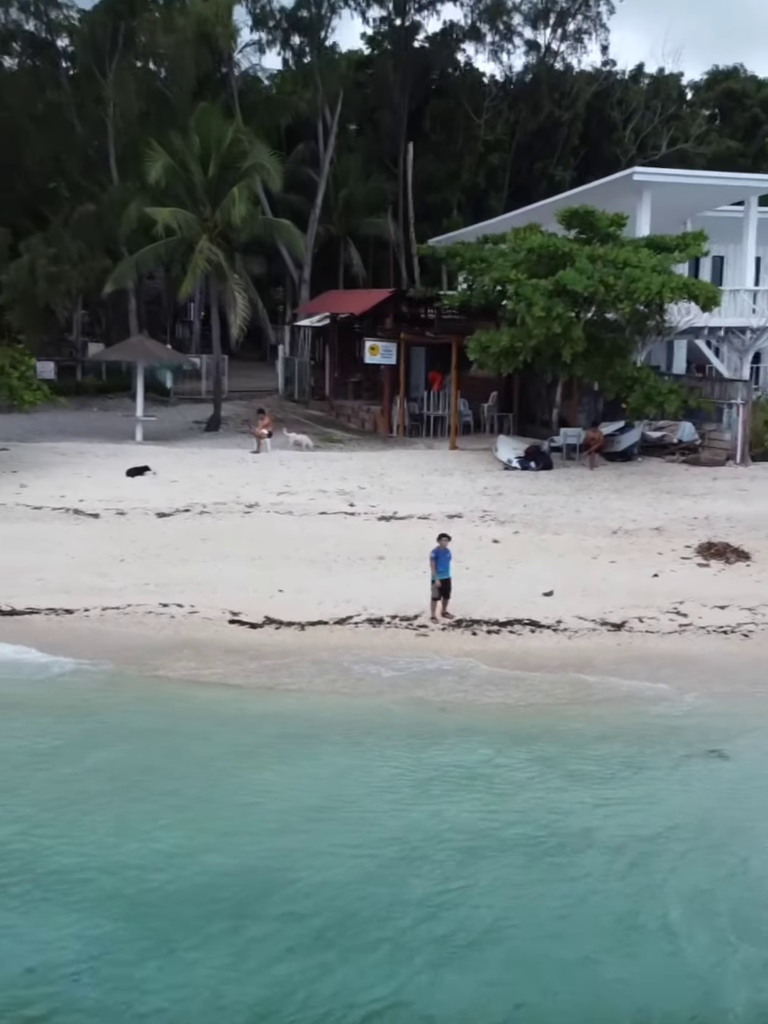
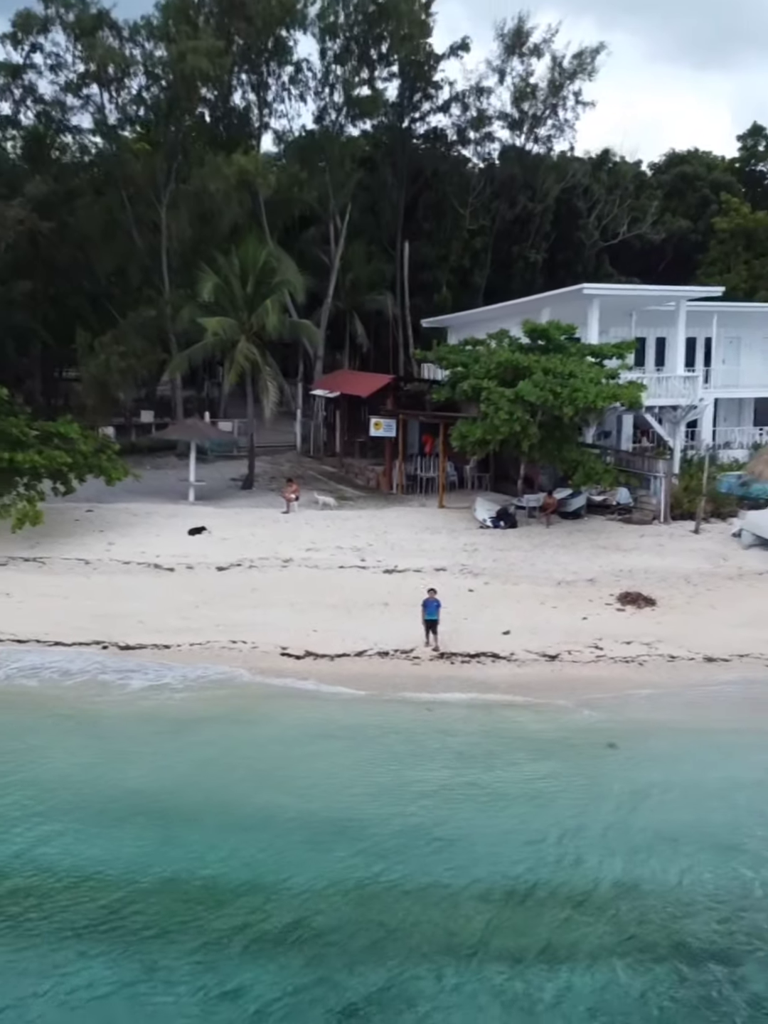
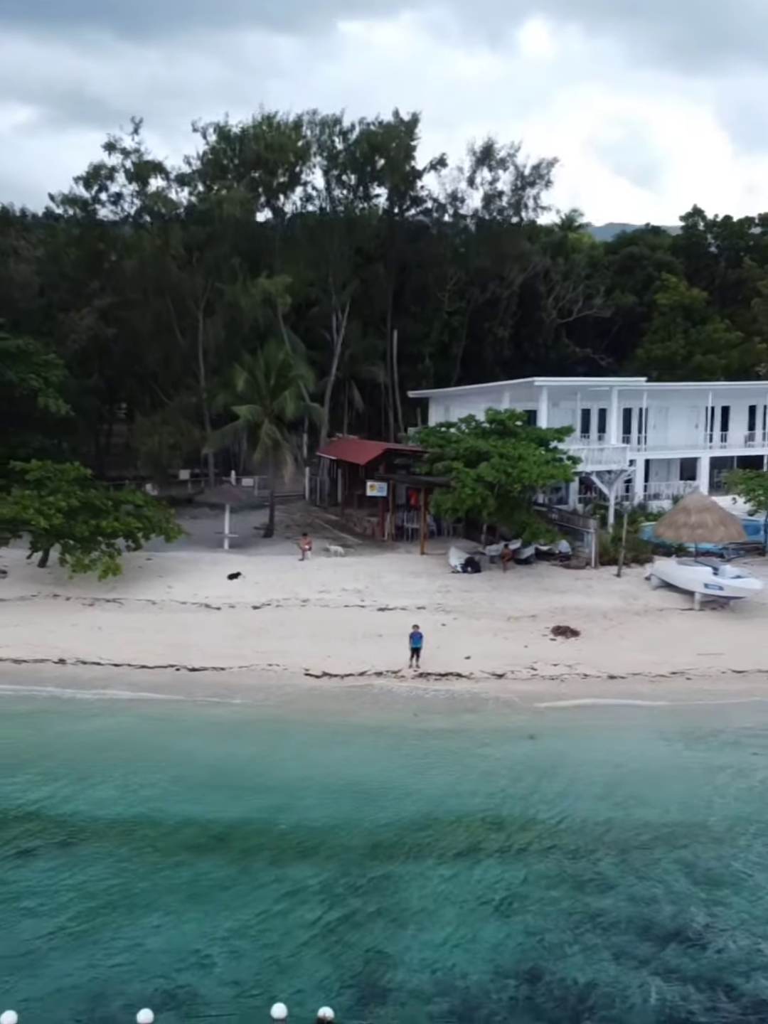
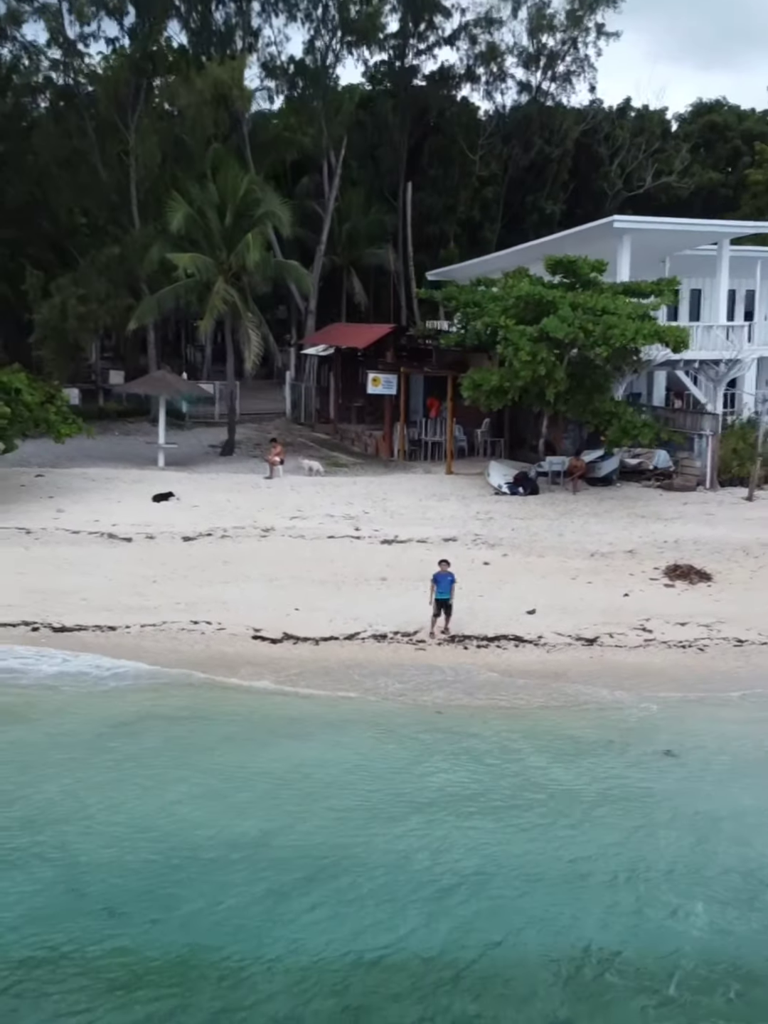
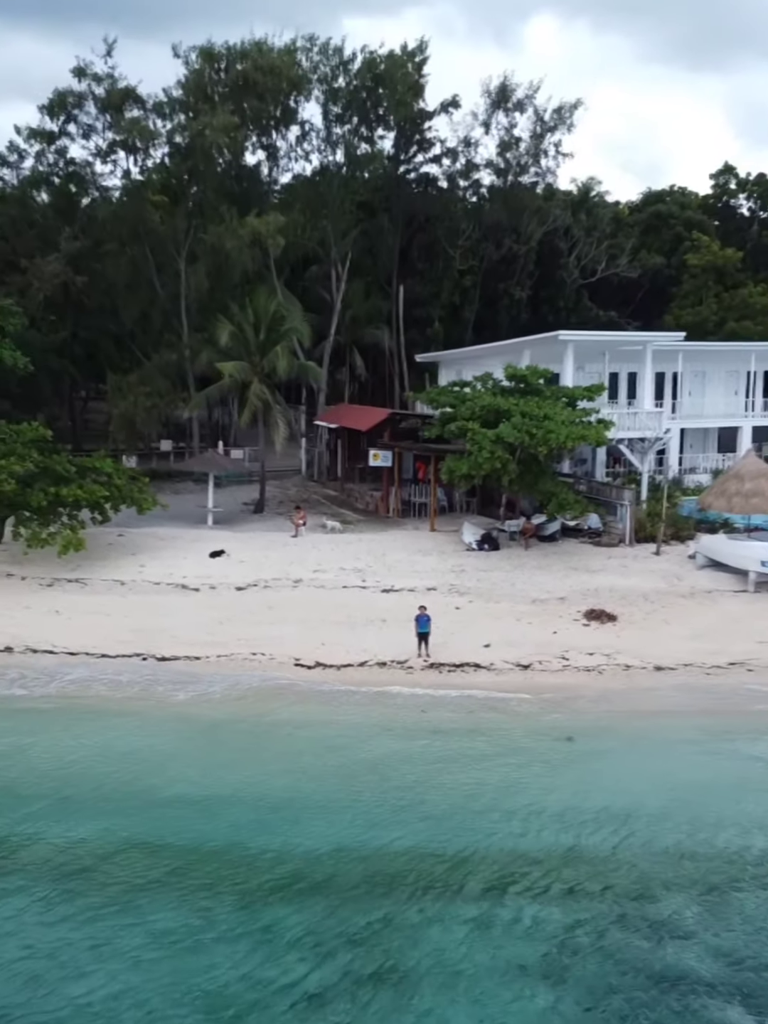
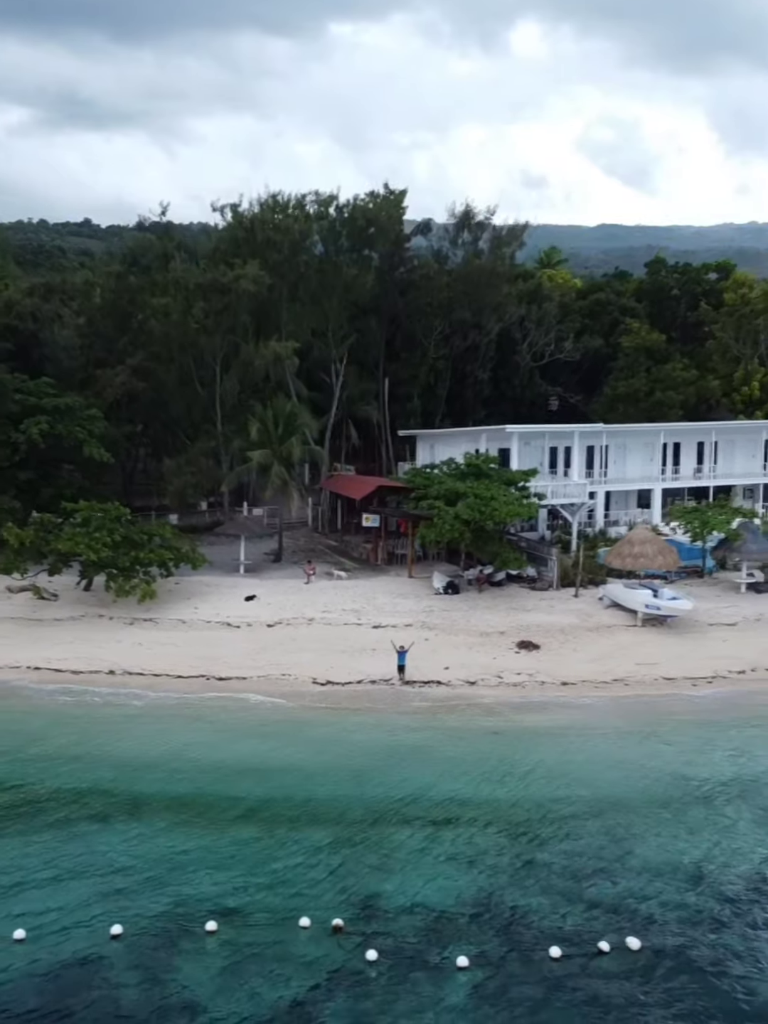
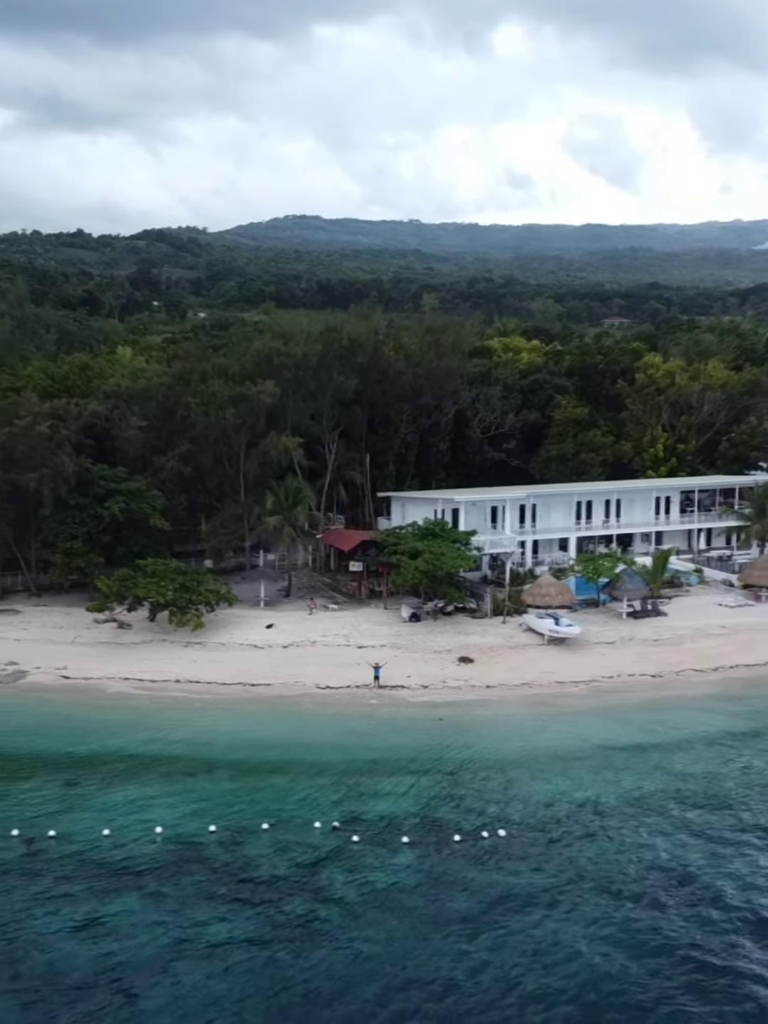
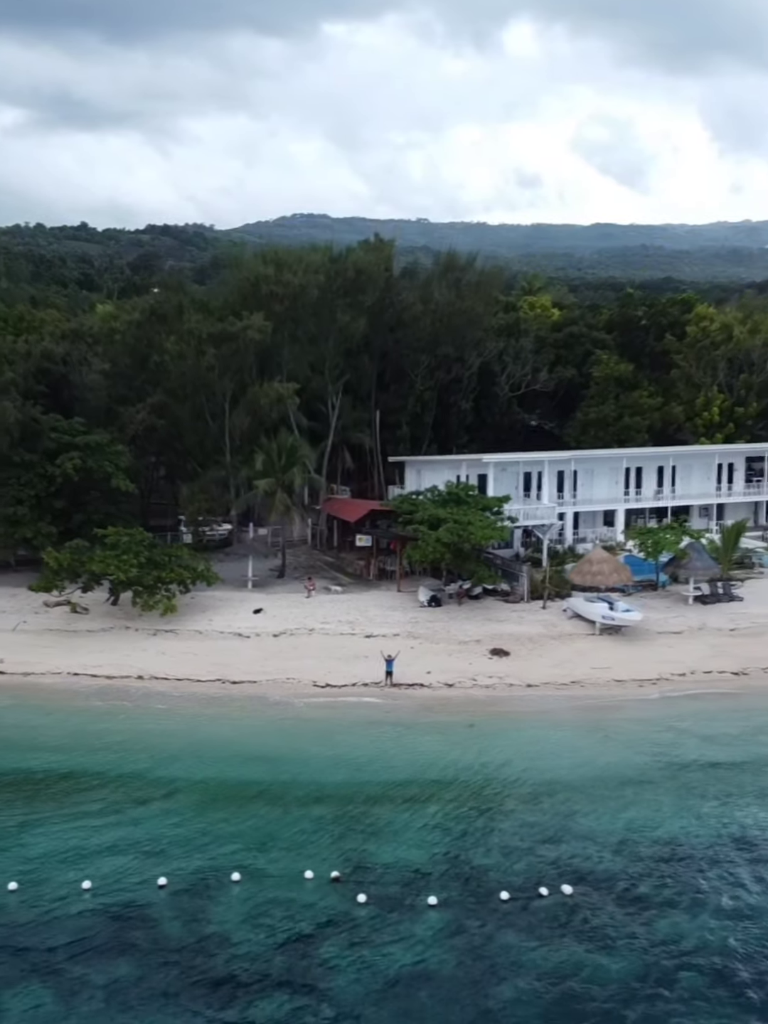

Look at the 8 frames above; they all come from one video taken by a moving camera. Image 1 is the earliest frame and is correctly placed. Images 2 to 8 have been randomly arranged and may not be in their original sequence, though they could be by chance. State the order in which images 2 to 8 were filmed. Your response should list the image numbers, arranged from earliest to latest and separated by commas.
4, 2, 5, 3, 6, 8, 7
